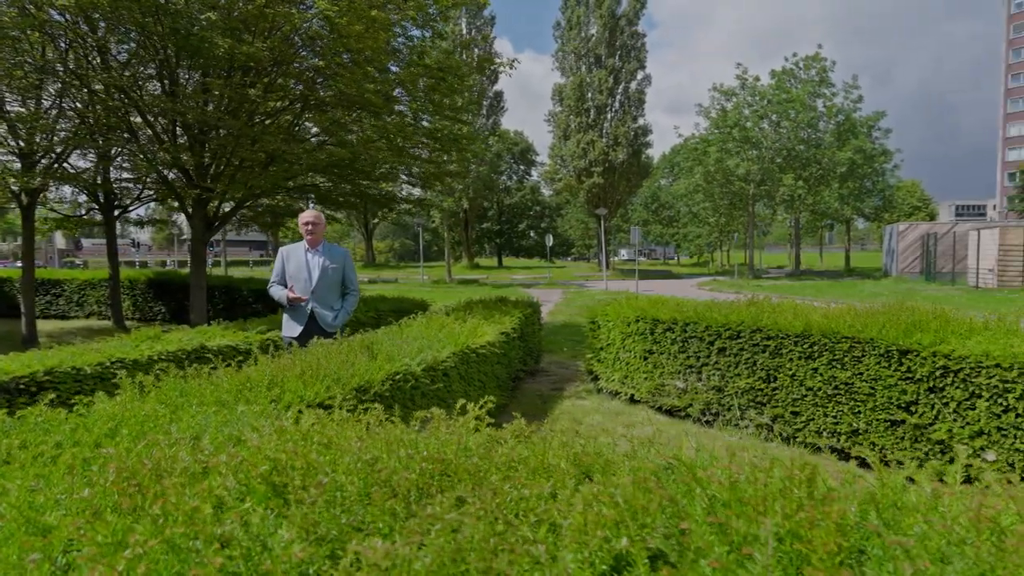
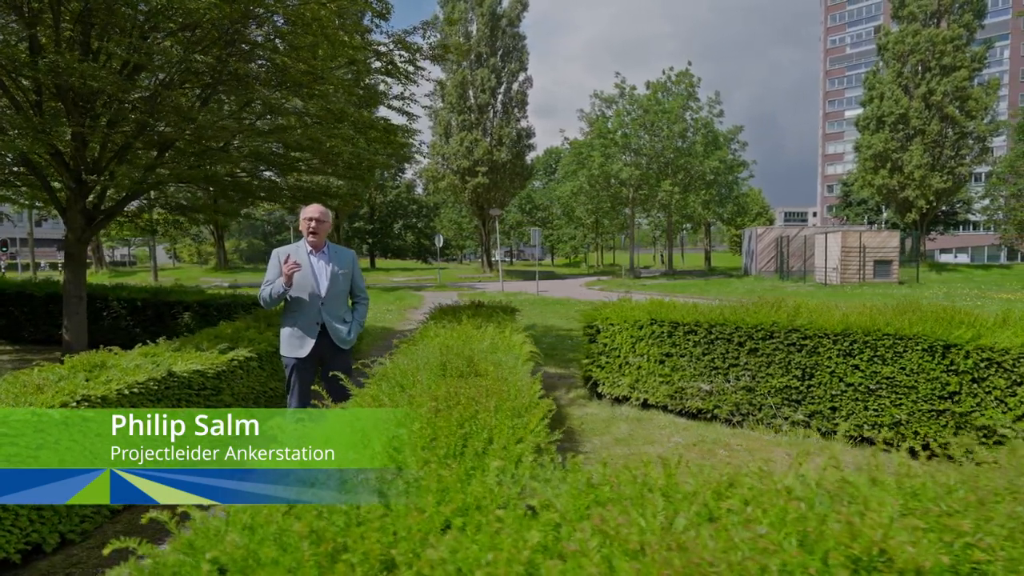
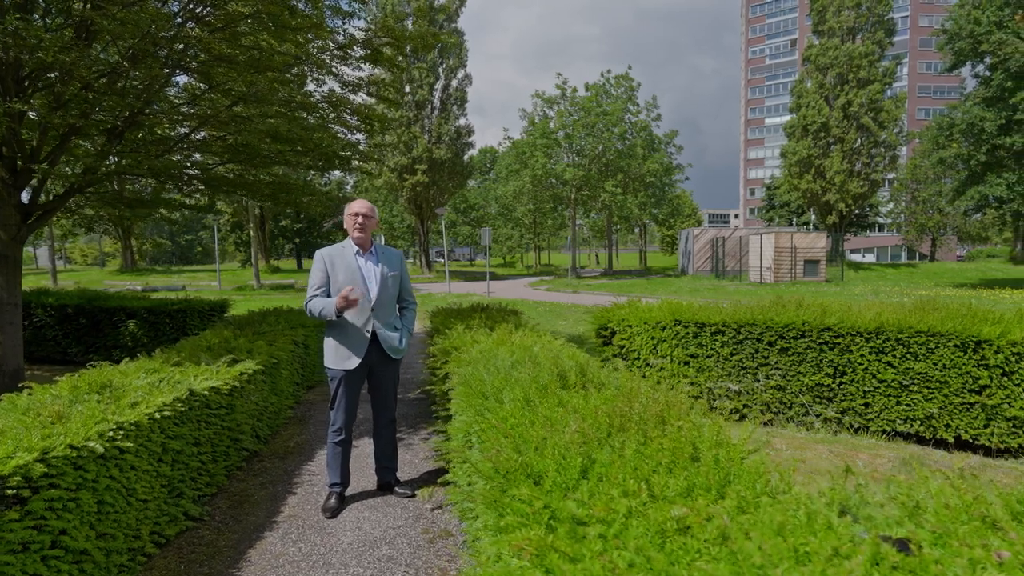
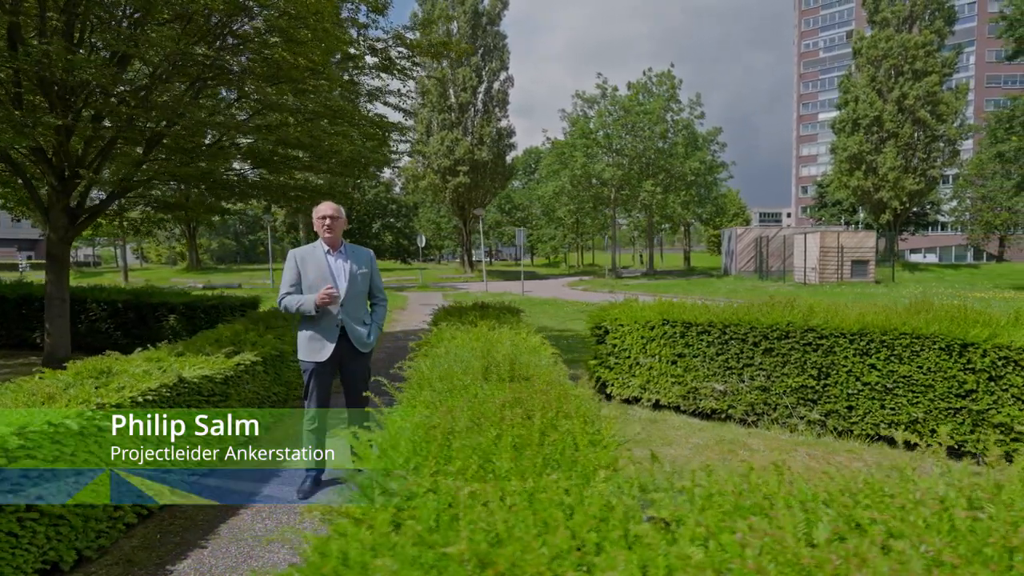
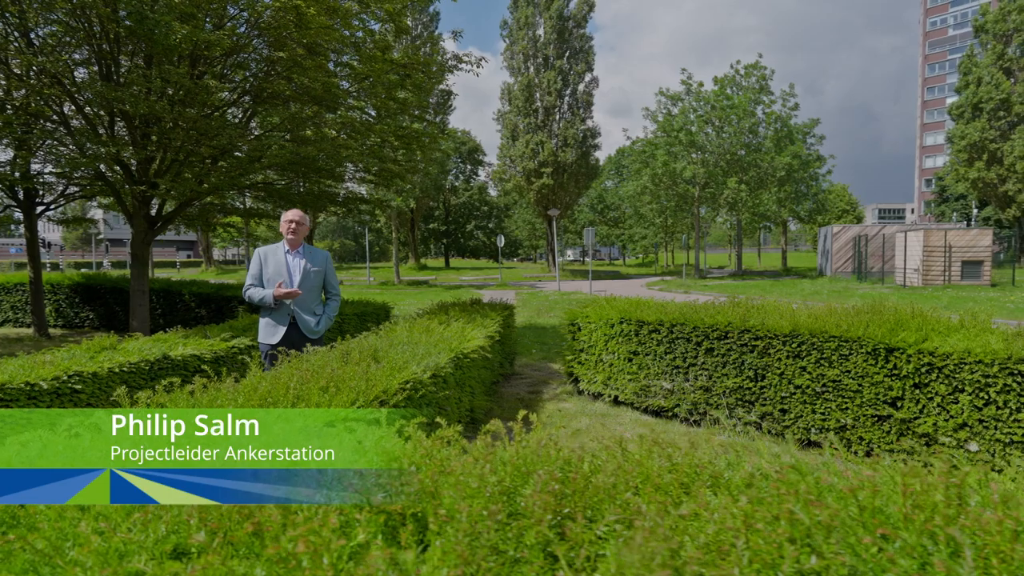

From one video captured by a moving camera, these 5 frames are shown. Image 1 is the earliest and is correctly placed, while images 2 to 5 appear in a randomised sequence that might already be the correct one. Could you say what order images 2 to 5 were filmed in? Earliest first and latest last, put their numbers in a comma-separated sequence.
5, 2, 4, 3
